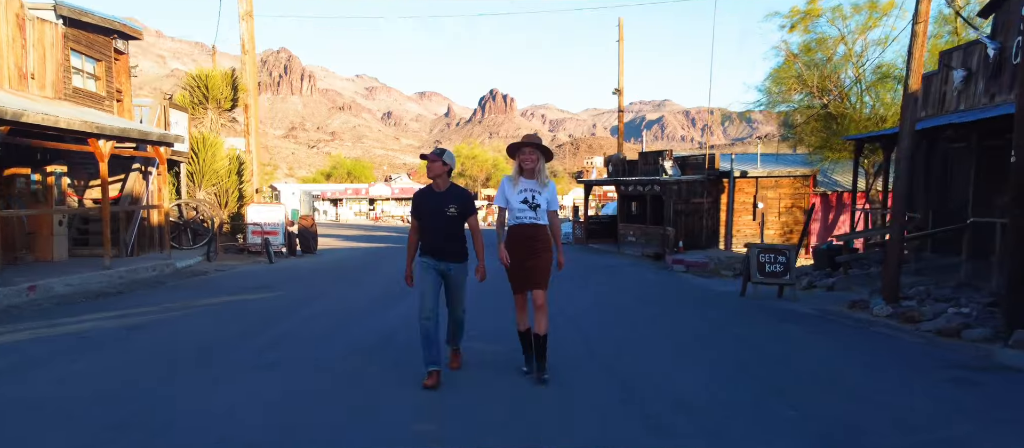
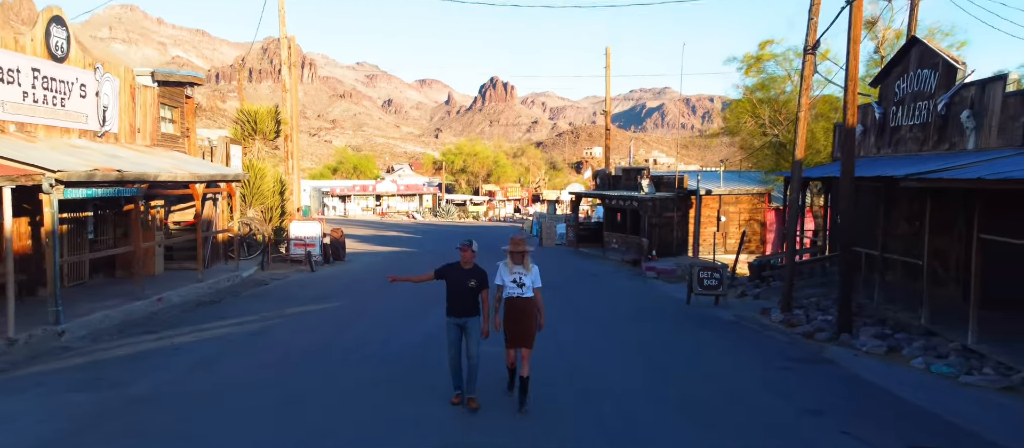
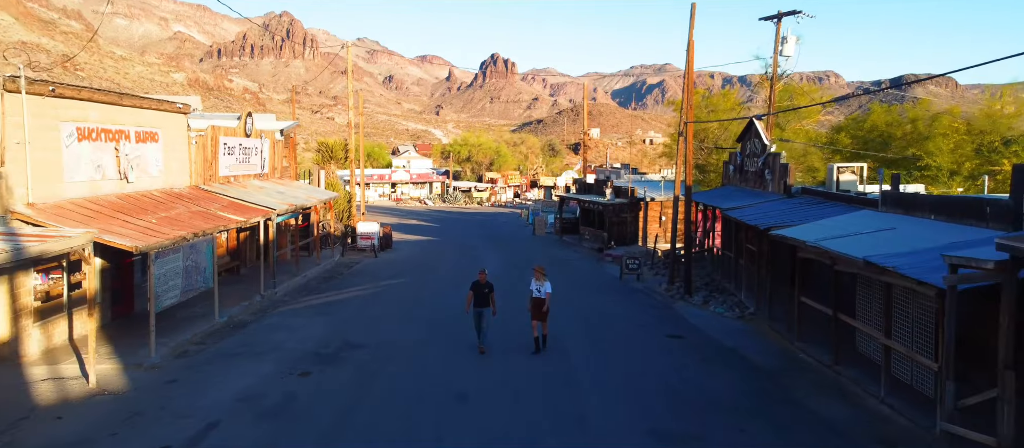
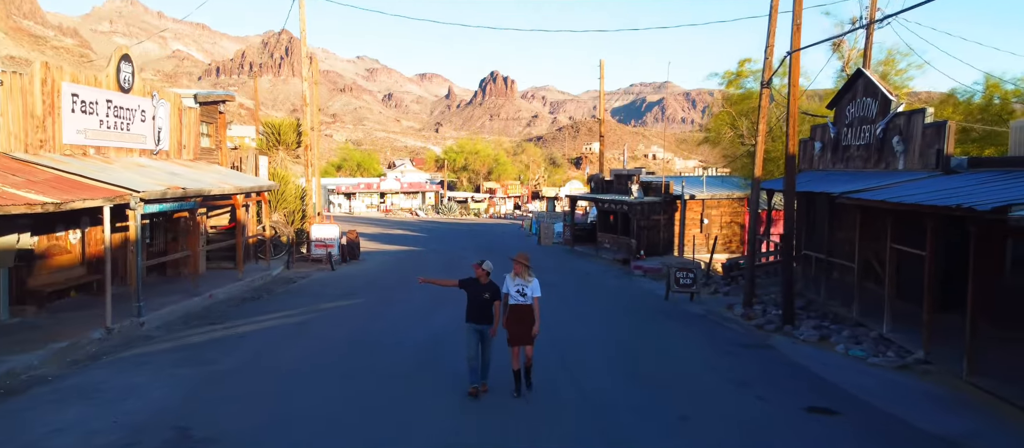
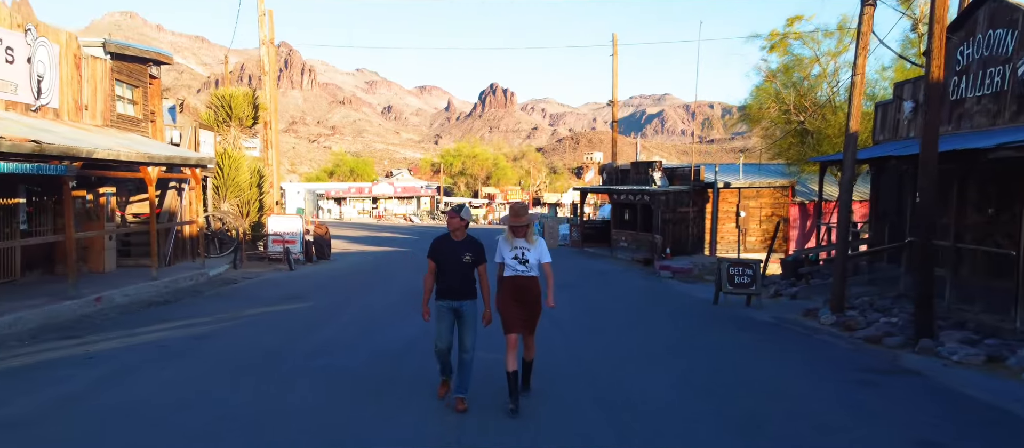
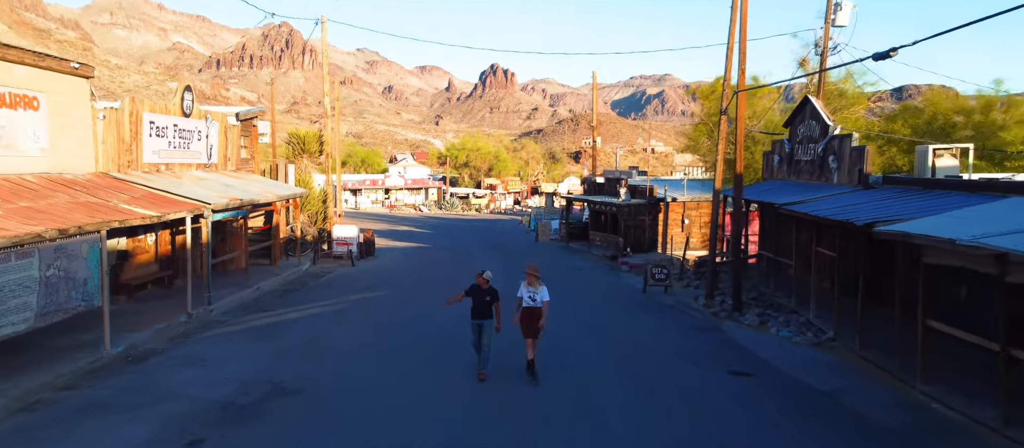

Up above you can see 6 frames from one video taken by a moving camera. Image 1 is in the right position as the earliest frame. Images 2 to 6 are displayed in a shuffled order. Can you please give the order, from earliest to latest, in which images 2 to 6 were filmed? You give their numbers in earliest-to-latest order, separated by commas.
5, 2, 4, 6, 3
